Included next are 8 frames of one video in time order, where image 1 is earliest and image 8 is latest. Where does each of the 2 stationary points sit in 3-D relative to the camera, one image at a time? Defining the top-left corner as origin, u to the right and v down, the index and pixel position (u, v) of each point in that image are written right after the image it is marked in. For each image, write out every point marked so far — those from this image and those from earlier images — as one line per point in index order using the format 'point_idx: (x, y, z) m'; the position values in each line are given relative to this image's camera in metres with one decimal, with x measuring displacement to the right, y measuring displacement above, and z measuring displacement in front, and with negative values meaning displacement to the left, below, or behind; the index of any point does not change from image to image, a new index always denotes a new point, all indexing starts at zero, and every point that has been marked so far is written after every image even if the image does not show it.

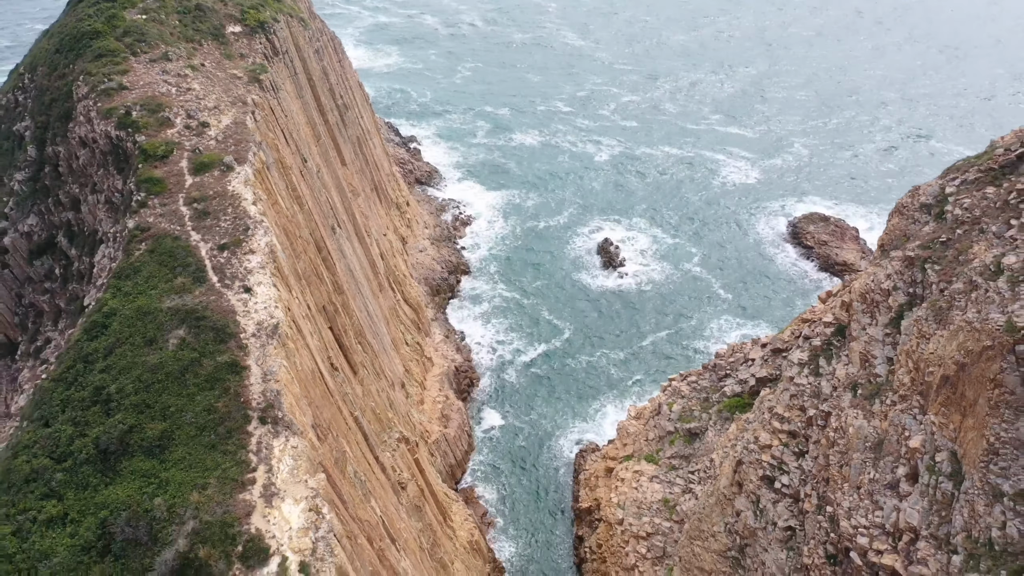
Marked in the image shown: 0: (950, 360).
0: (+10.3, -1.7, +18.8) m
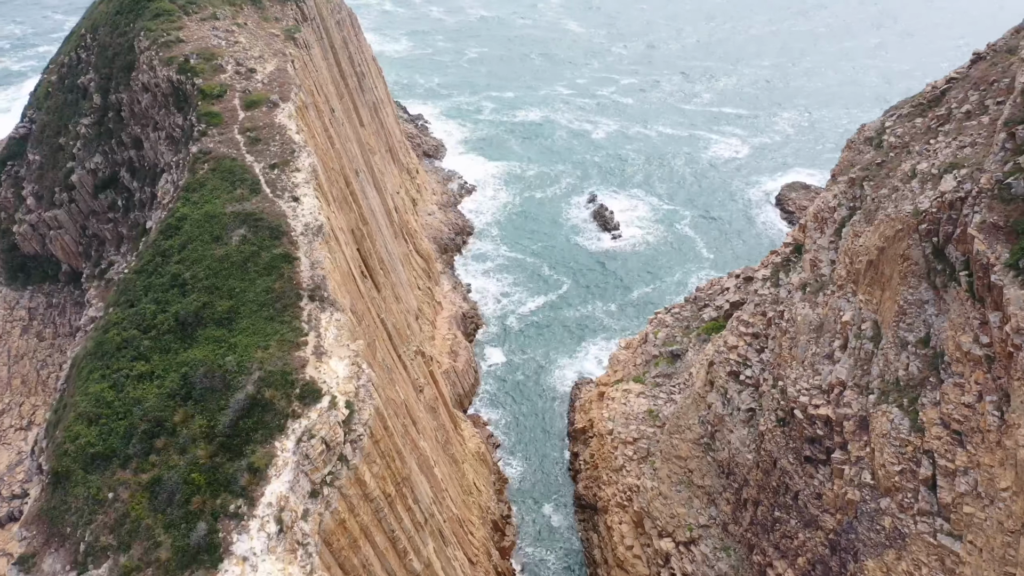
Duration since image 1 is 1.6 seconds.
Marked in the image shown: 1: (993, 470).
0: (+10.4, +1.2, +23.0) m
1: (+10.5, -4.0, +17.5) m
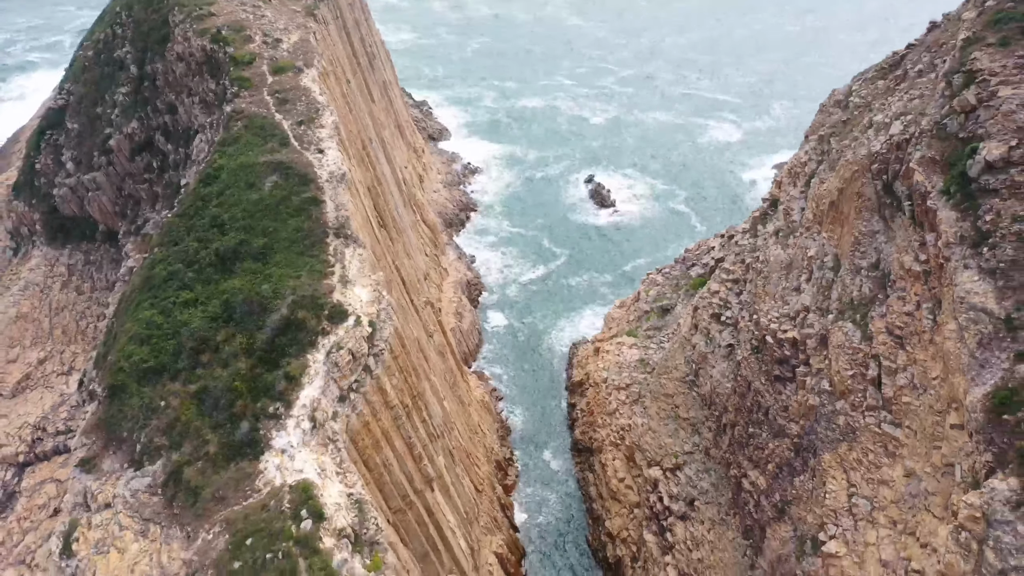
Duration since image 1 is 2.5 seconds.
0: (+10.5, +3.2, +26.0) m
1: (+10.6, -1.9, +20.5) m
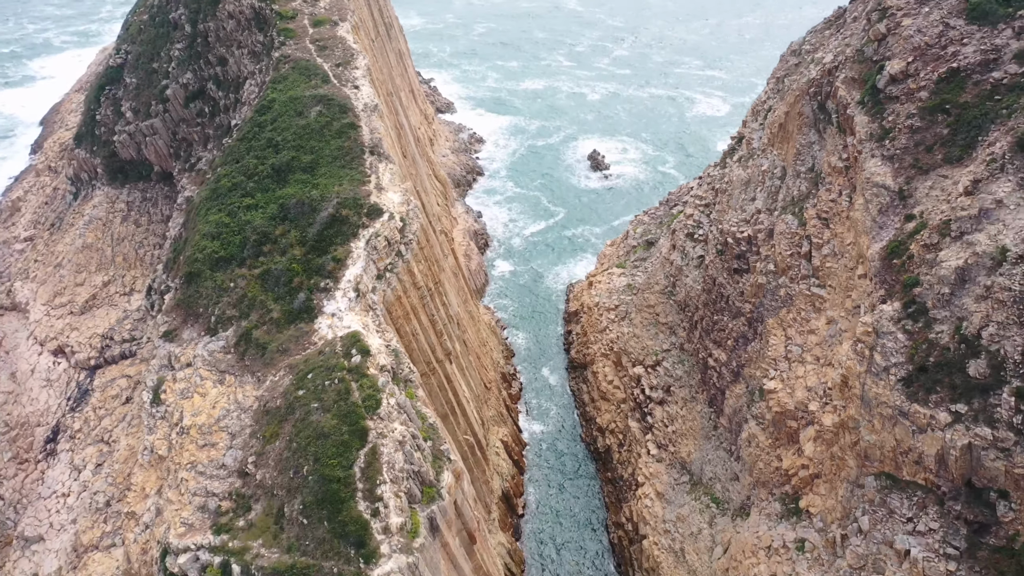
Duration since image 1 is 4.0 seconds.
0: (+10.6, +6.9, +31.5) m
1: (+10.7, +1.7, +26.0) m
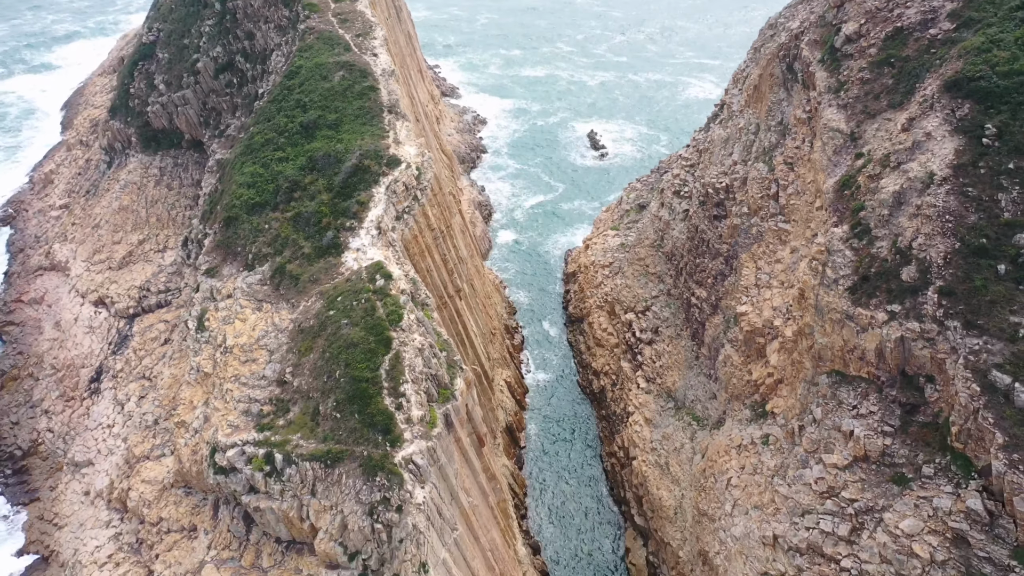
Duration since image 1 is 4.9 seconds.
0: (+10.8, +9.3, +35.3) m
1: (+10.9, +4.2, +29.8) m
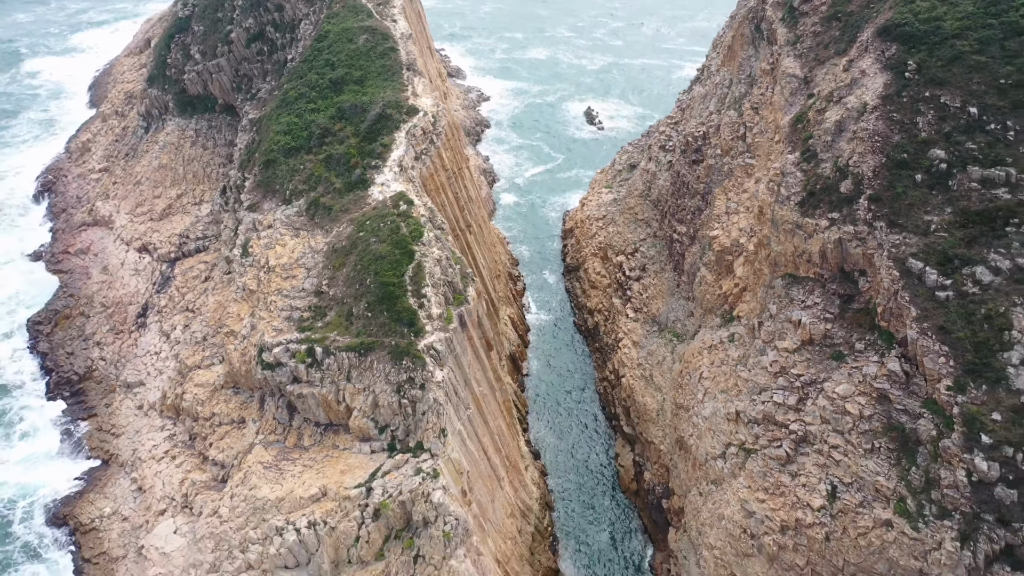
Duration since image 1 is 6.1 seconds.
0: (+11.0, +12.5, +40.2) m
1: (+11.0, +7.4, +34.7) m
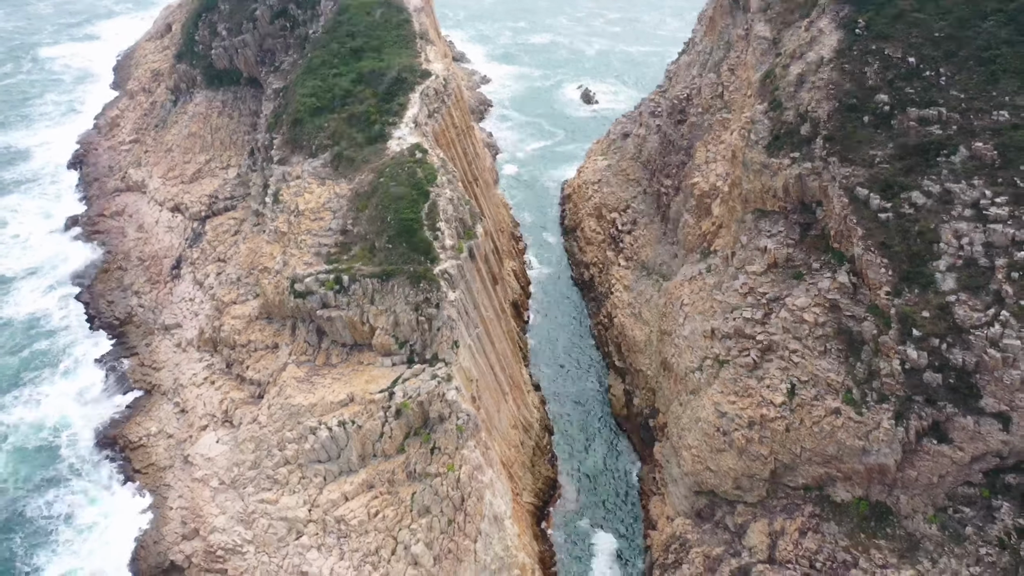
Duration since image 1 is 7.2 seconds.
0: (+11.1, +15.5, +44.7) m
1: (+11.2, +10.3, +39.2) m
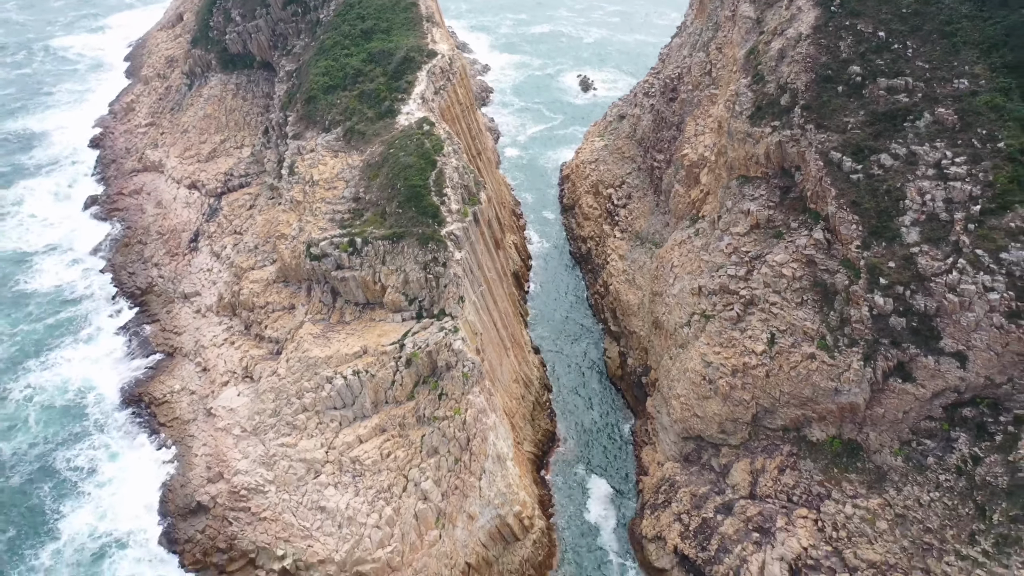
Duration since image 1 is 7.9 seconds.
0: (+11.2, +17.4, +47.3) m
1: (+11.3, +12.2, +41.8) m
